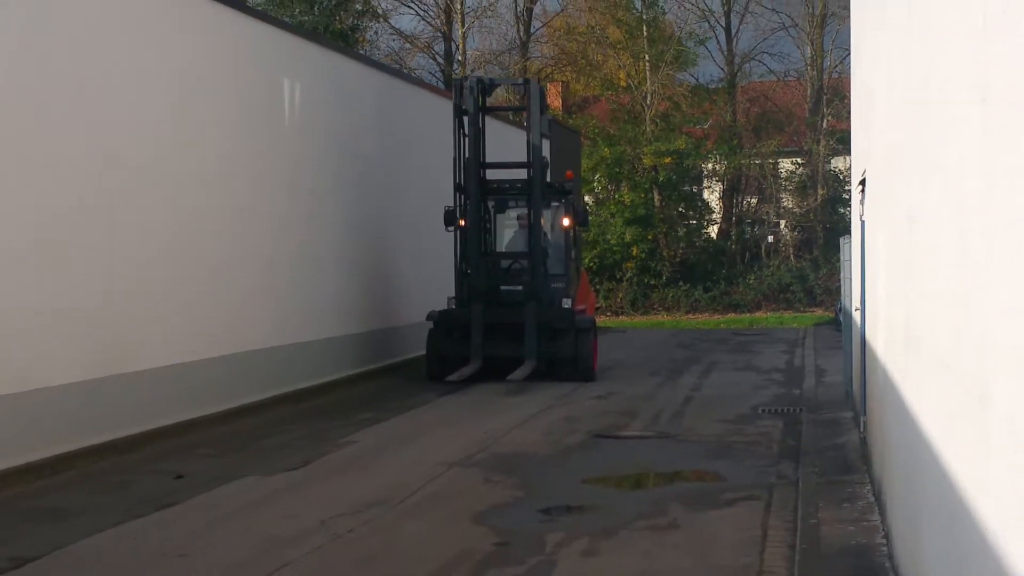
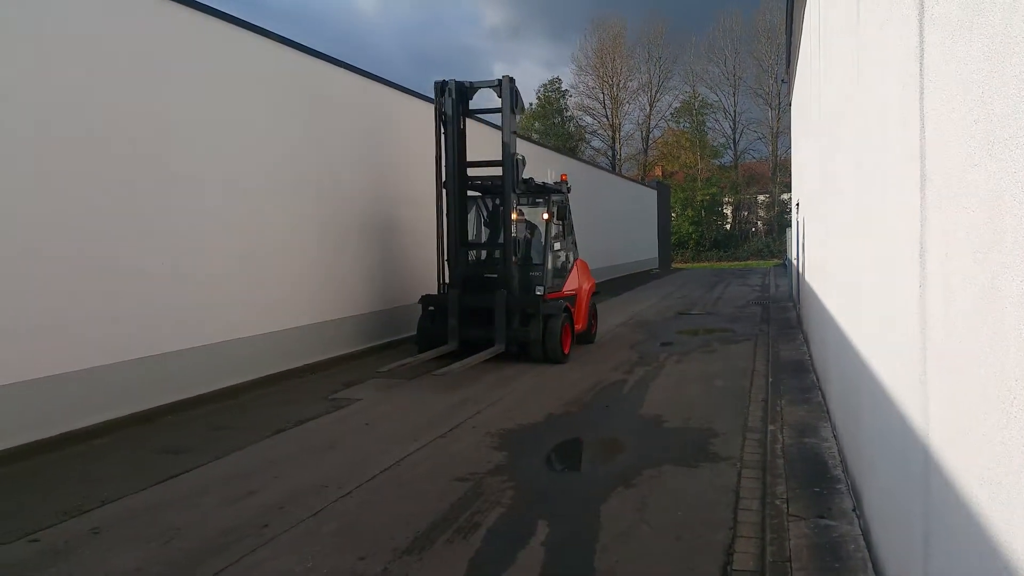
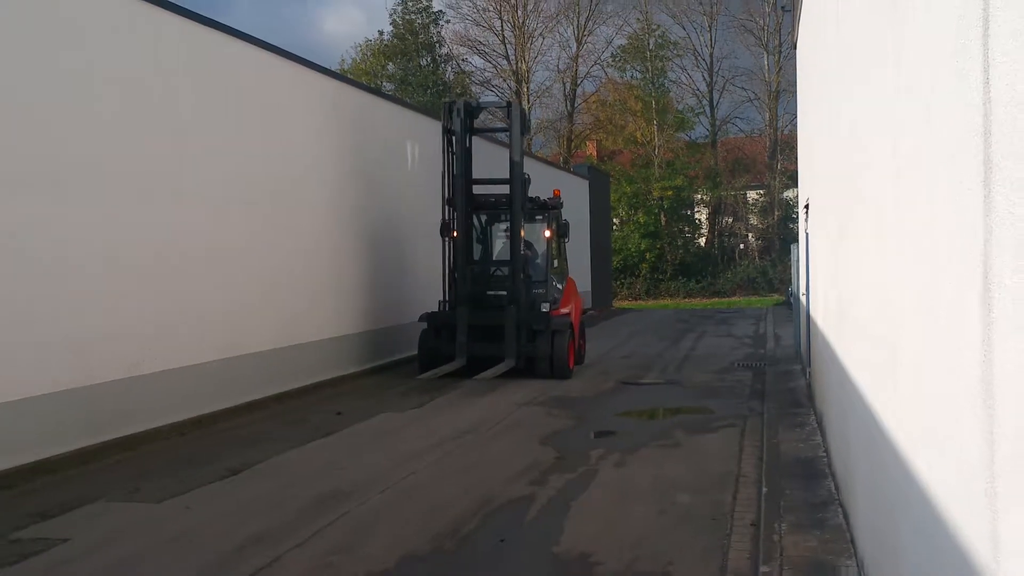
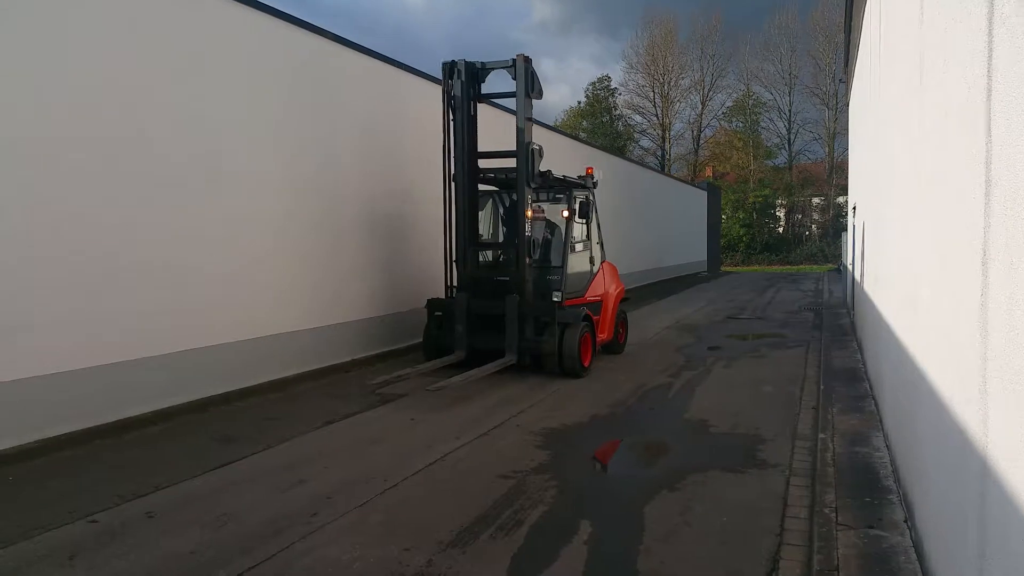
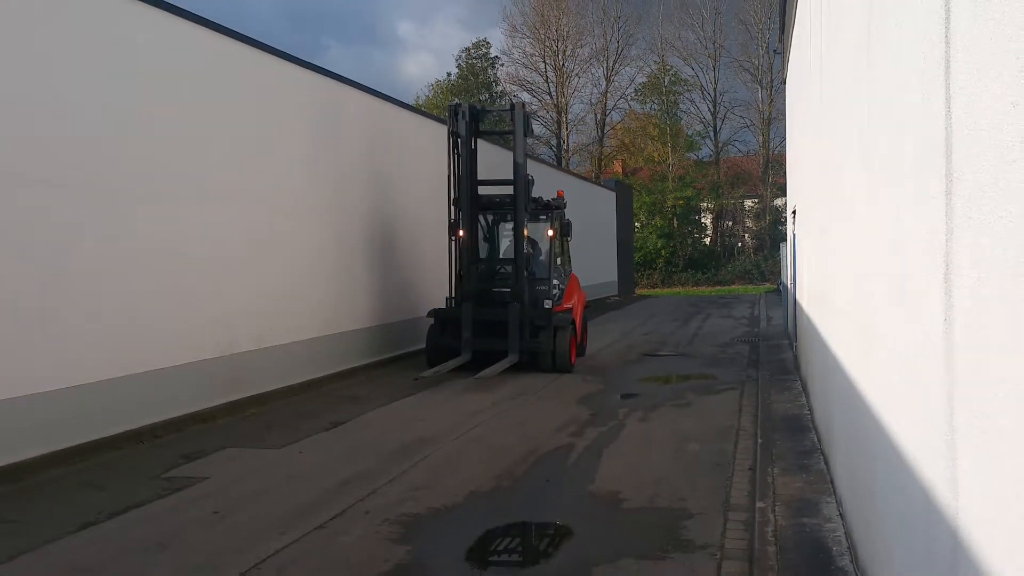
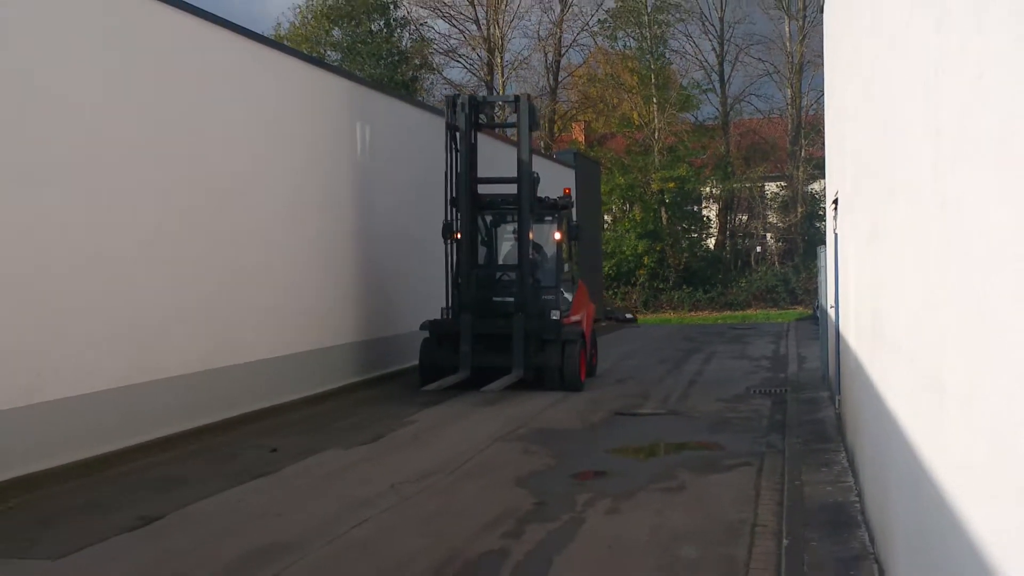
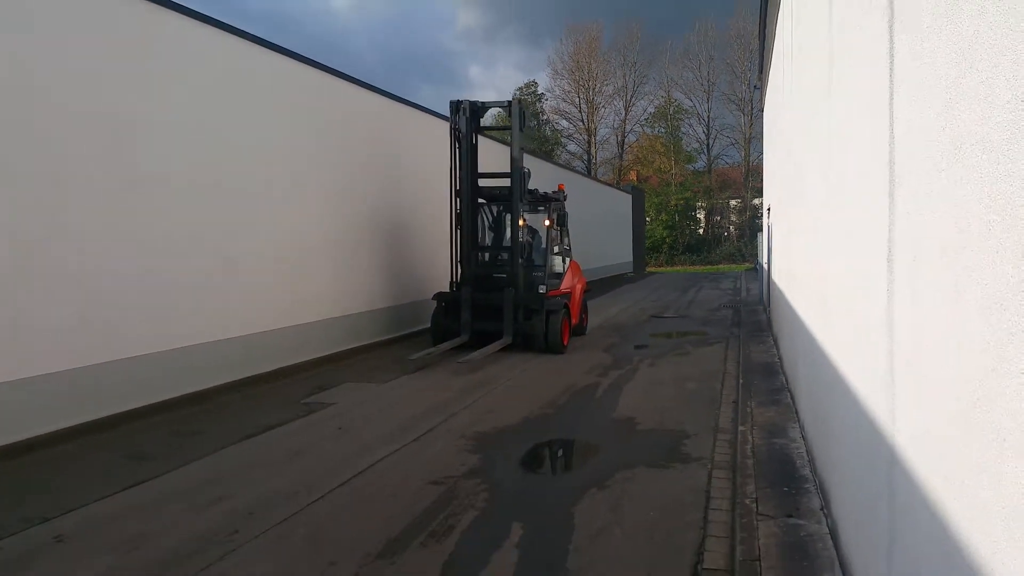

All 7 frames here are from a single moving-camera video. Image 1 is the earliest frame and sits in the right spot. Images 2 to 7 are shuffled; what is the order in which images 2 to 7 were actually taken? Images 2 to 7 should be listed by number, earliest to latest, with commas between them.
6, 3, 5, 7, 2, 4
